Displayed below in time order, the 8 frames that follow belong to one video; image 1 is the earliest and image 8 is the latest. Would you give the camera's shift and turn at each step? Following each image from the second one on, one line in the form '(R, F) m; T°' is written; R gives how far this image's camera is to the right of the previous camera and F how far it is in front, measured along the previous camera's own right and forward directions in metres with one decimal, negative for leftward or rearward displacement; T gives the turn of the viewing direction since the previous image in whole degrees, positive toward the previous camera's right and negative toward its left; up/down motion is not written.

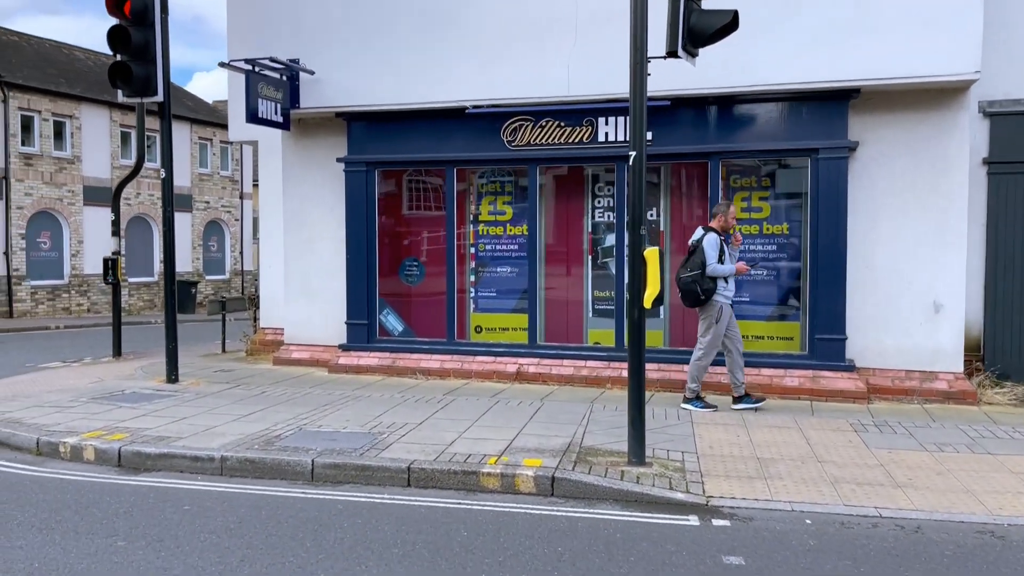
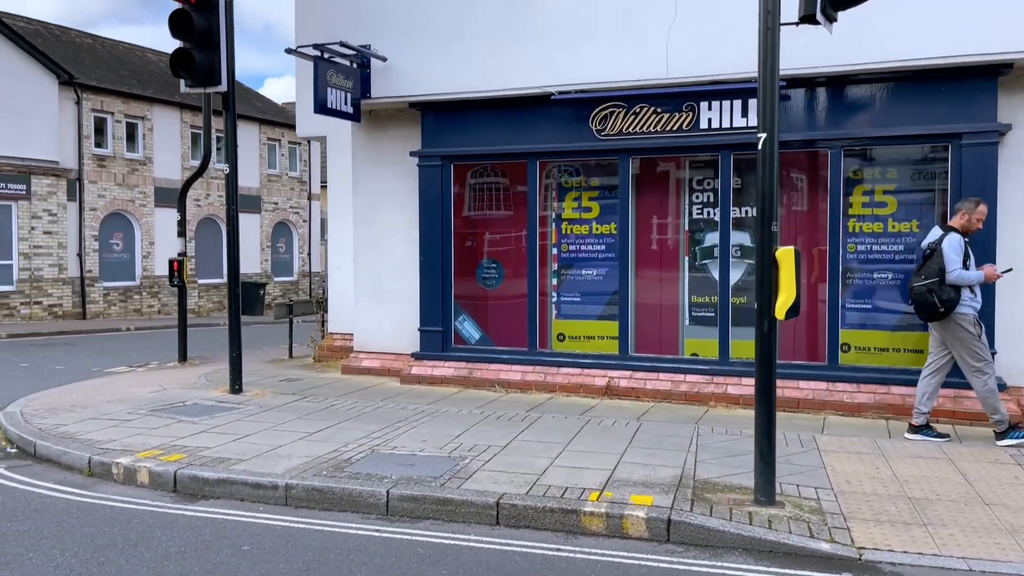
(-0.3, +0.9) m; -4°
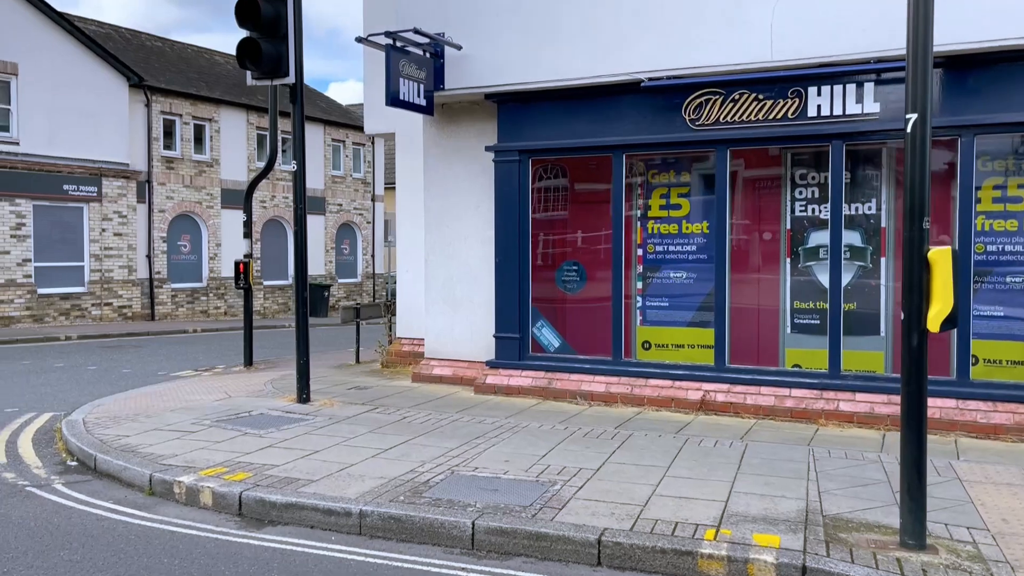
(-0.3, +0.6) m; -4°
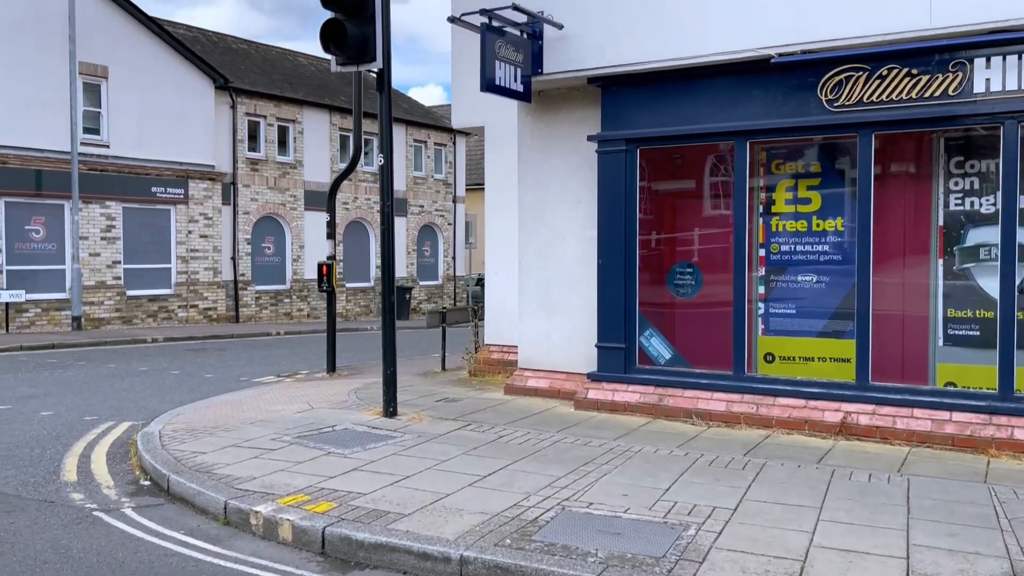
(-0.3, +0.8) m; -5°
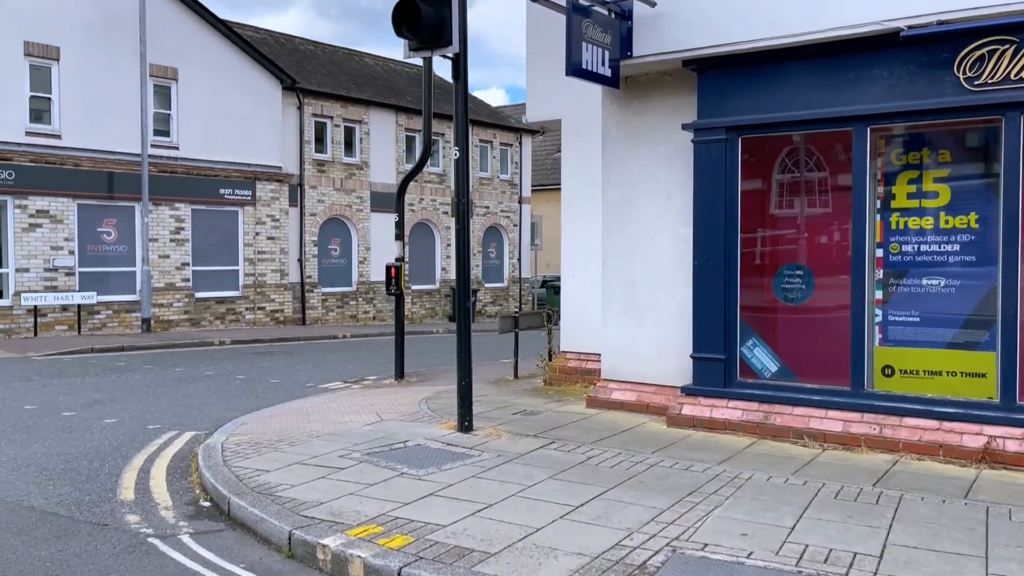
(-0.2, +0.7) m; -4°
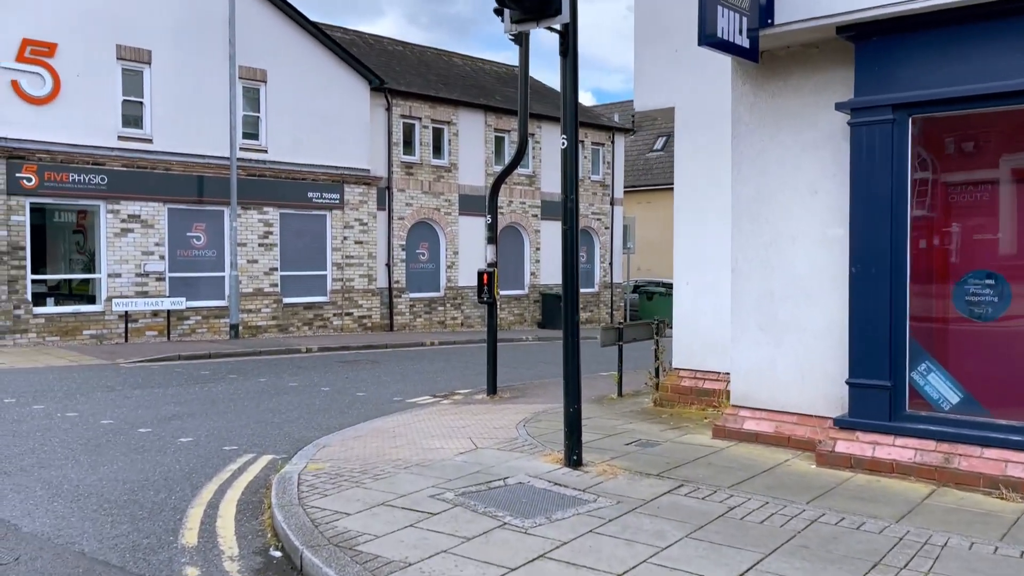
(-0.2, +1.0) m; -6°
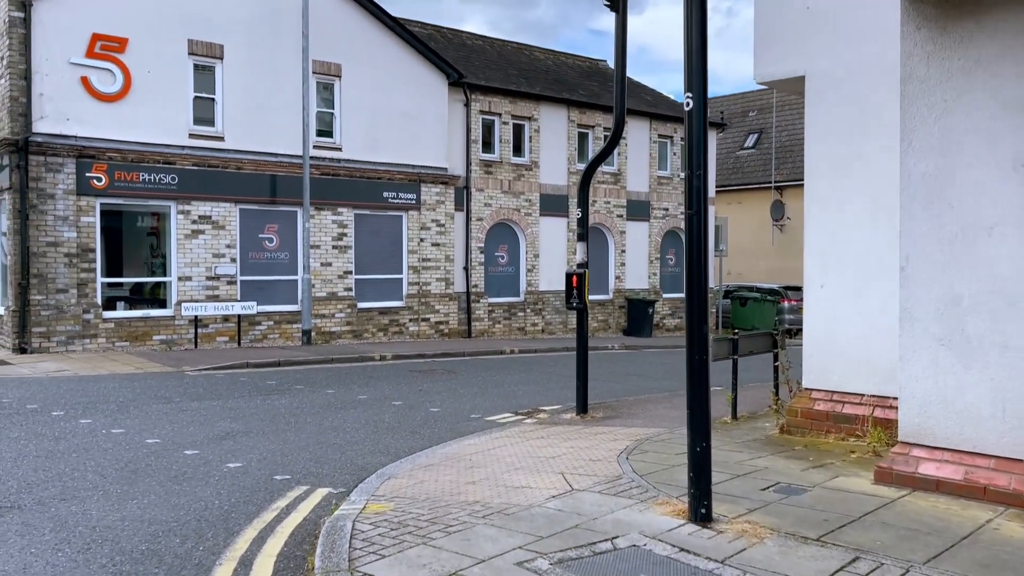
(-0.2, +1.3) m; -5°
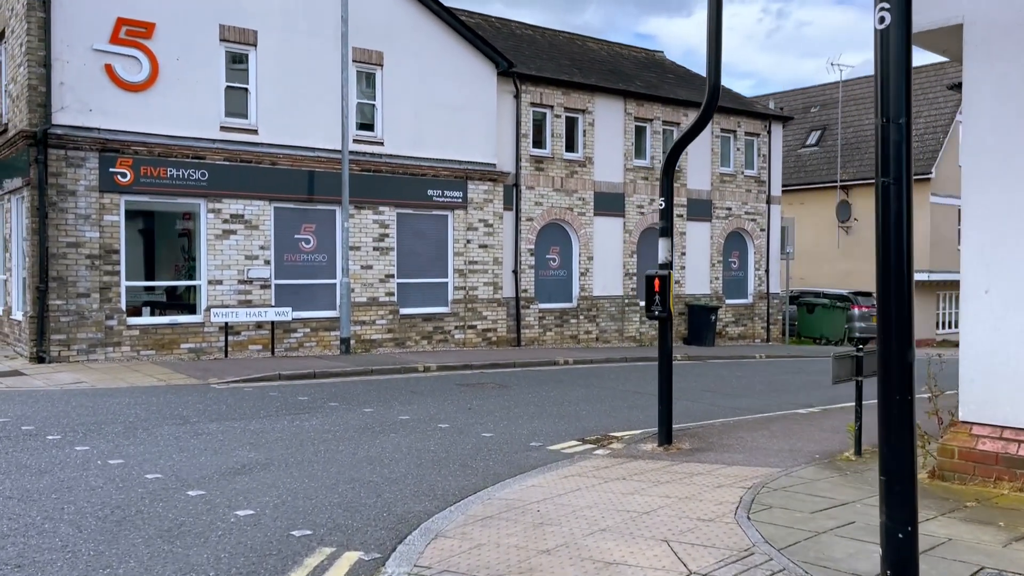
(-0.2, +1.5) m; -3°
